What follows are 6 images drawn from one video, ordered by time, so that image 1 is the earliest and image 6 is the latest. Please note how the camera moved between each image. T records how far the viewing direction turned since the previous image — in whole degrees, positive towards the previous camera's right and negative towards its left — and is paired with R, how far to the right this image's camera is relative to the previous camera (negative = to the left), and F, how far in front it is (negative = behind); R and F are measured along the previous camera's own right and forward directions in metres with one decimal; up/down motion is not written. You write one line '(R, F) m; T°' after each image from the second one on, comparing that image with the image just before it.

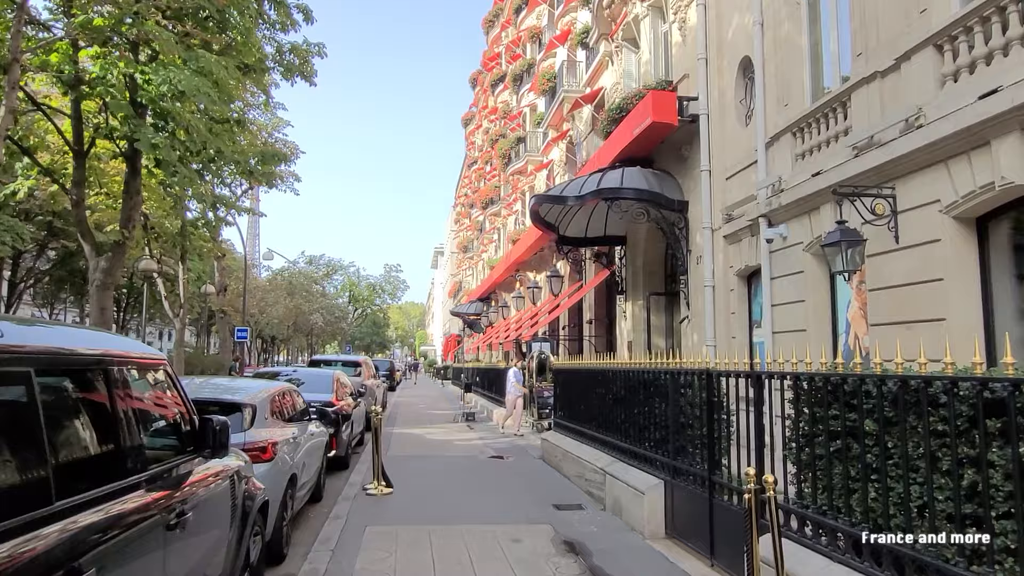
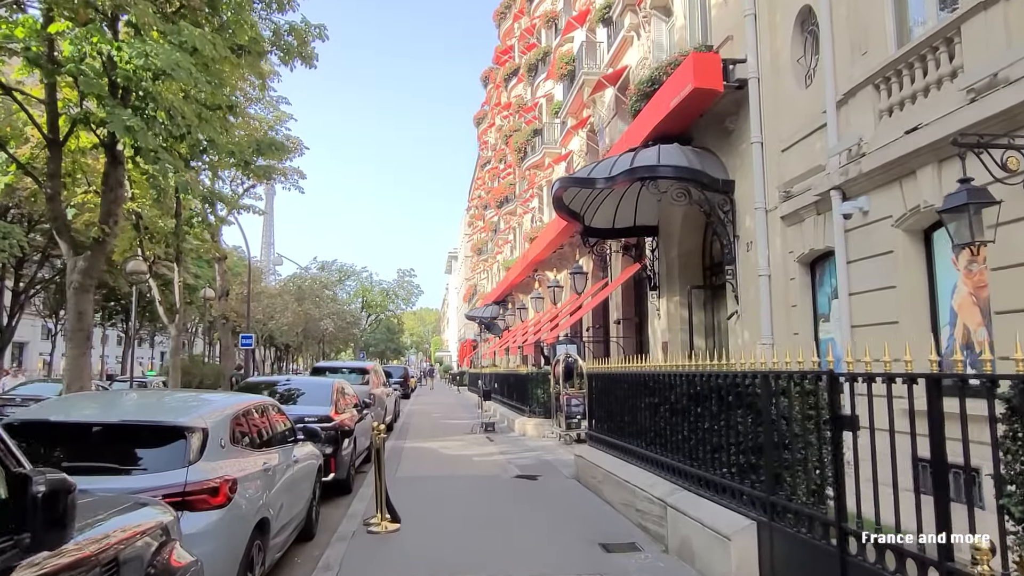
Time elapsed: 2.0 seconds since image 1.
(-0.1, +1.4) m; -1°
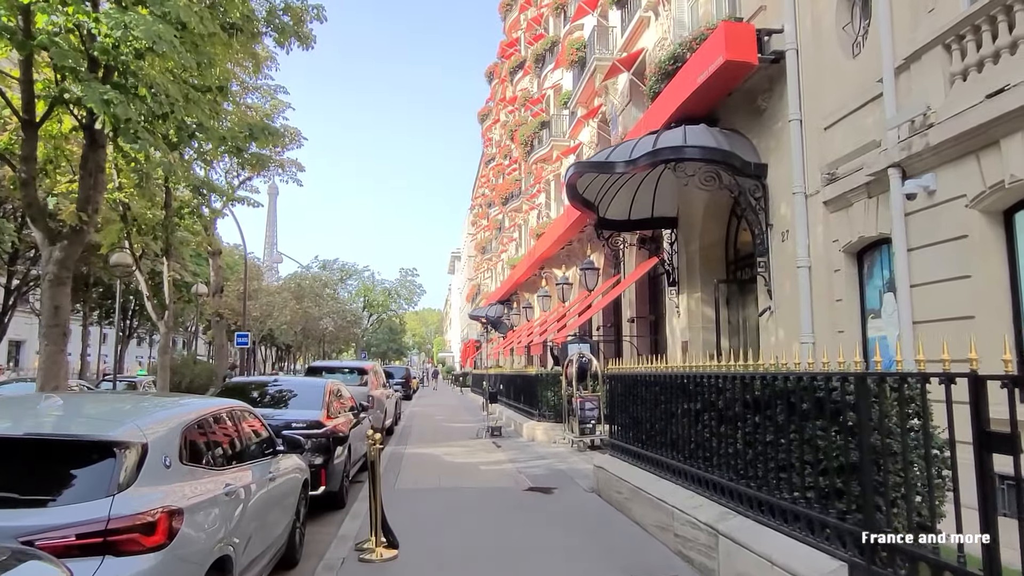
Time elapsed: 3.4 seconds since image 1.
(-0.1, +0.9) m; 0°
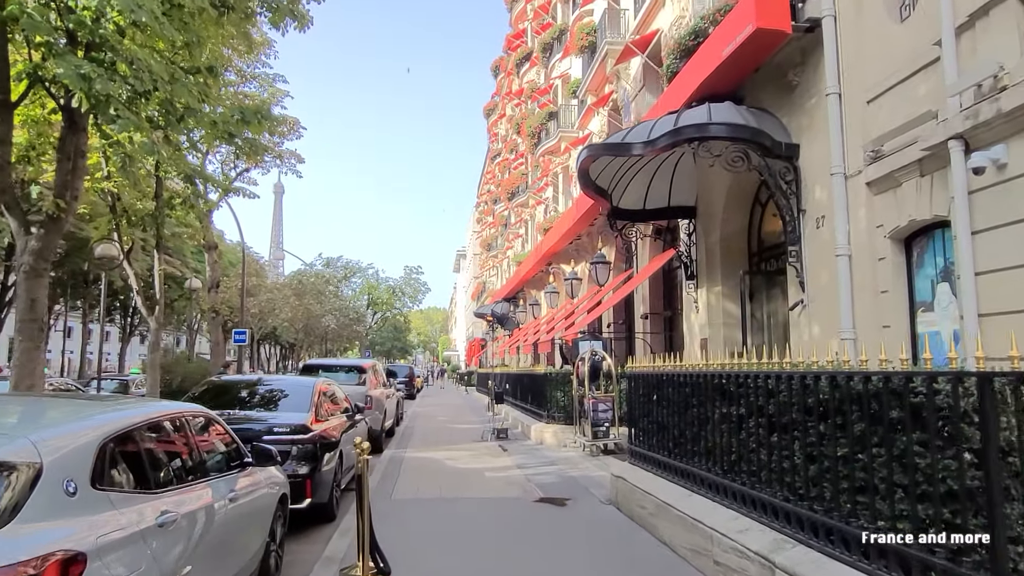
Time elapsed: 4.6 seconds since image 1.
(0.0, +0.8) m; 0°
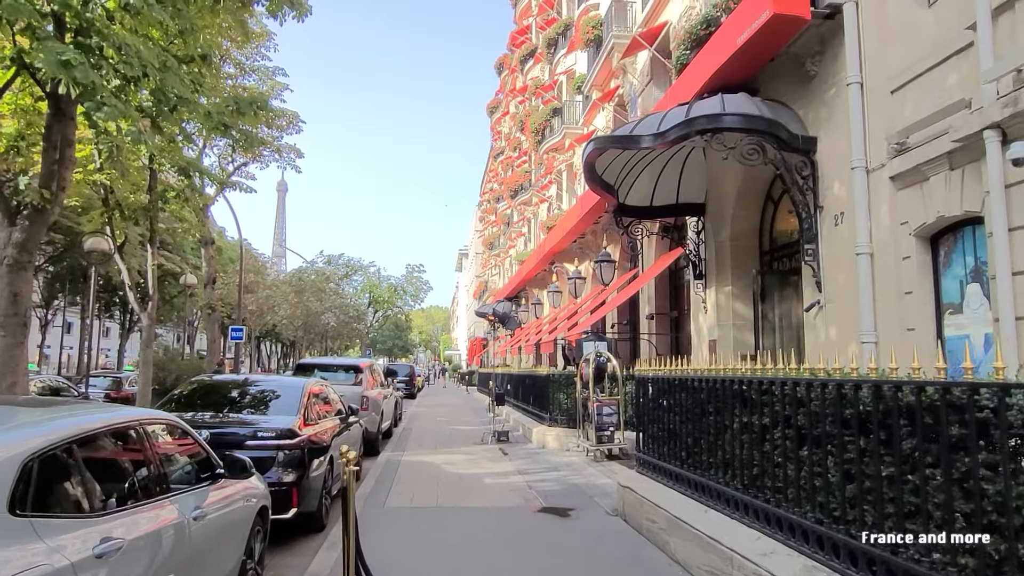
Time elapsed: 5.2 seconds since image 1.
(0.0, +0.4) m; 0°
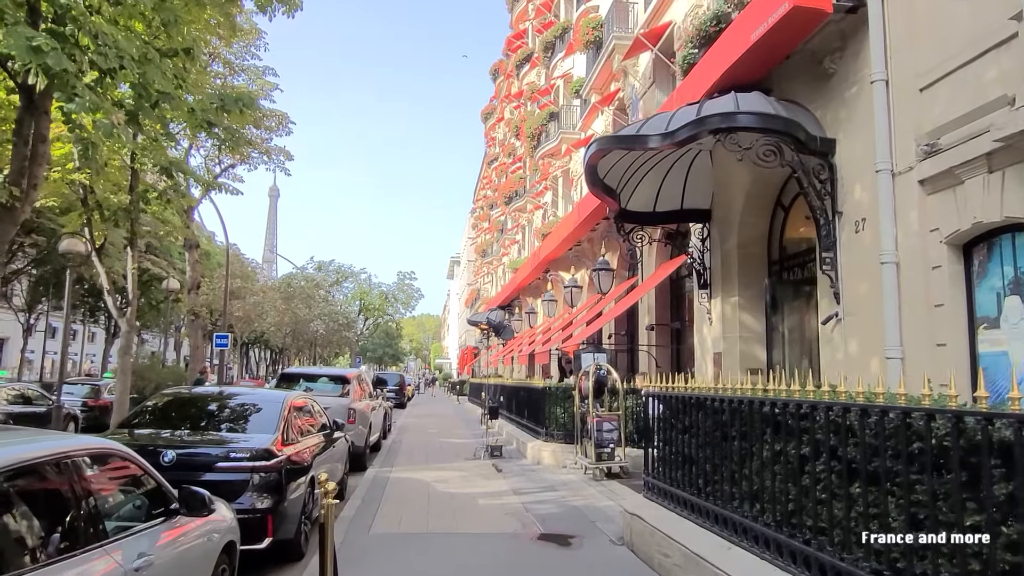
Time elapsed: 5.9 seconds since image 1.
(-0.1, +0.6) m; +1°
